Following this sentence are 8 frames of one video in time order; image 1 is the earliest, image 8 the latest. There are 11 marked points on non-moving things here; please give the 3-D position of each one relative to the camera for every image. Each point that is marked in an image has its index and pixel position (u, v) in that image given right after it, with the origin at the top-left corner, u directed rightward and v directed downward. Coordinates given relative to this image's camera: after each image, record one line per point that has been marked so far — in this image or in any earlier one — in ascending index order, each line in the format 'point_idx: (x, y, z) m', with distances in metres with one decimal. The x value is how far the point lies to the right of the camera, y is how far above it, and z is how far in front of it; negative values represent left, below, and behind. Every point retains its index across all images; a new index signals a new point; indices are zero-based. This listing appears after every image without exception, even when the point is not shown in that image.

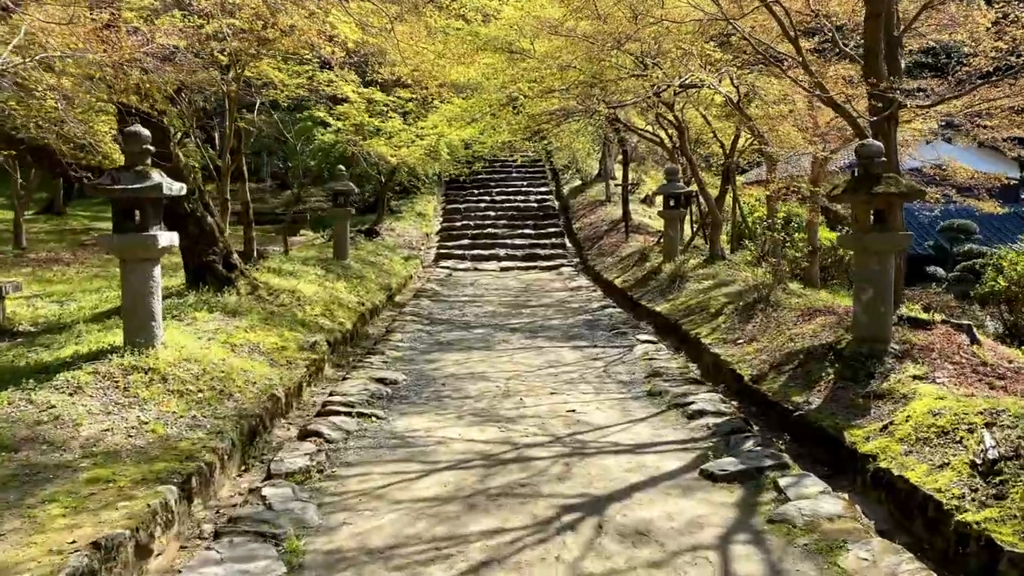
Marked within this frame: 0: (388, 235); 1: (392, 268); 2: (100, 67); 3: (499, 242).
0: (-1.8, +0.8, +12.3) m
1: (-1.5, +0.2, +10.1) m
2: (-2.3, +1.2, +4.6) m
3: (-0.2, +0.7, +13.1) m
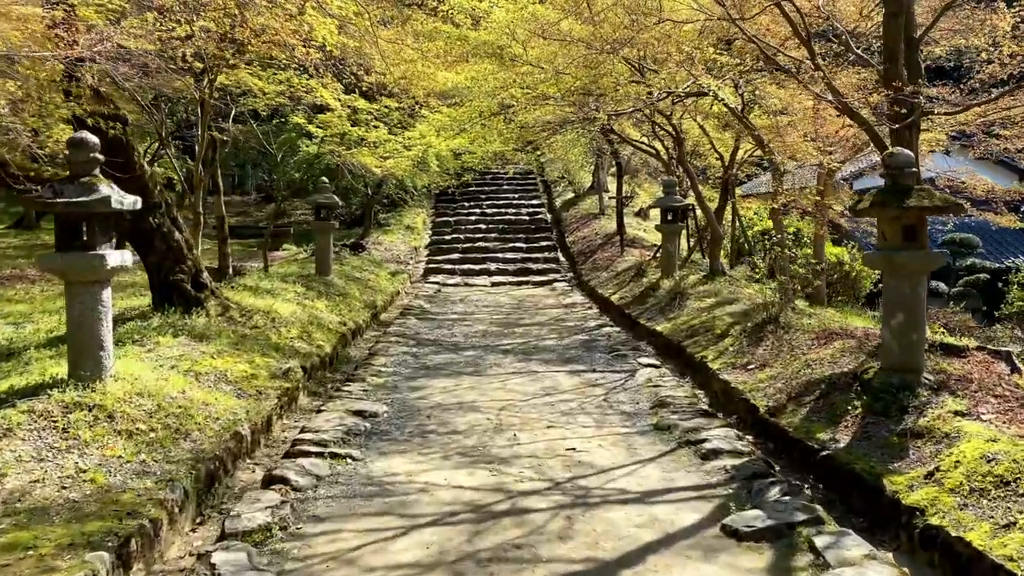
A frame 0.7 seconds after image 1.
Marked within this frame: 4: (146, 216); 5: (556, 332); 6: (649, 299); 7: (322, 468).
0: (-2.0, +0.6, +11.9) m
1: (-1.6, 0.0, +9.7) m
2: (-2.3, +1.1, +4.2) m
3: (-0.3, +0.5, +12.7) m
4: (-2.4, +0.5, +5.3) m
5: (+0.4, -0.4, +7.2) m
6: (+1.3, -0.1, +8.1) m
7: (-0.8, -0.8, +3.4) m
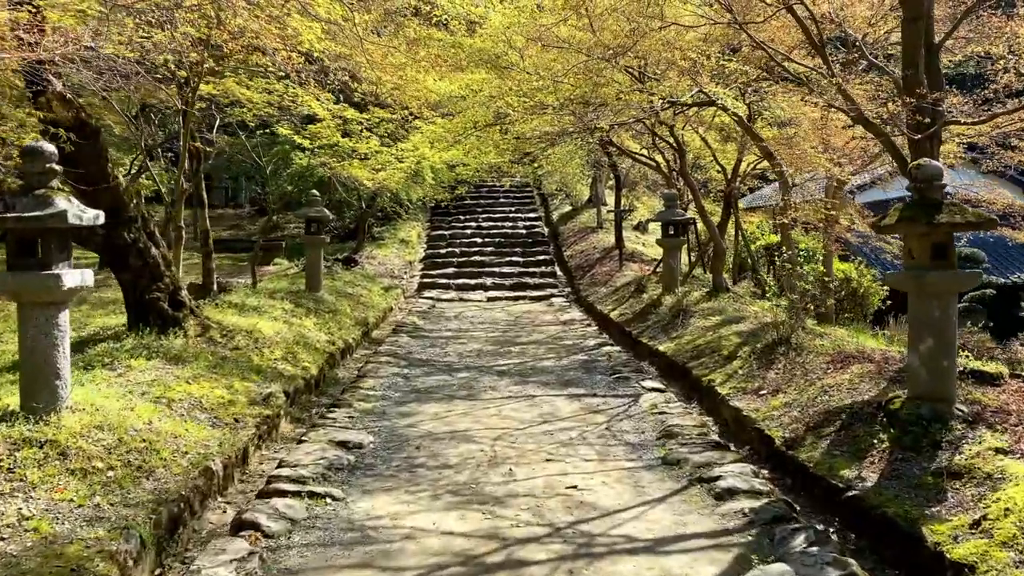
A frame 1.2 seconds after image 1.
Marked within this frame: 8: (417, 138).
0: (-2.0, +0.3, +11.6) m
1: (-1.6, -0.1, +9.4) m
2: (-2.4, +1.0, +3.9) m
3: (-0.4, +0.3, +12.4) m
4: (-2.4, +0.3, +5.0) m
5: (+0.3, -0.5, +6.8) m
6: (+1.3, -0.3, +7.8) m
7: (-0.8, -0.8, +3.1) m
8: (-1.0, +1.7, +9.0) m
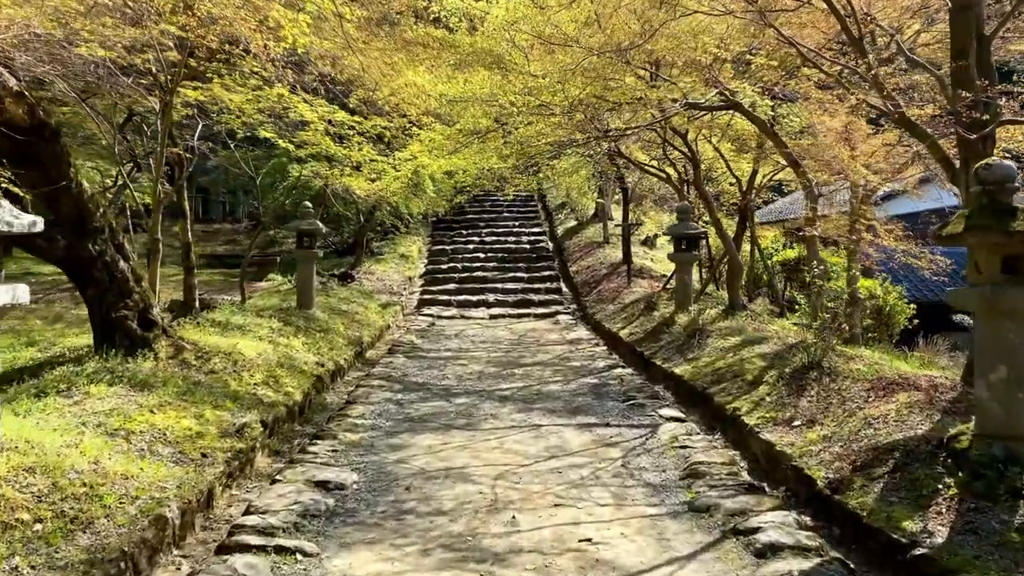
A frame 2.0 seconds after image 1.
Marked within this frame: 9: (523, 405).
0: (-2.0, +0.1, +11.1) m
1: (-1.6, -0.3, +8.9) m
2: (-2.3, +0.9, +3.4) m
3: (-0.3, 0.0, +11.9) m
4: (-2.4, +0.3, +4.6) m
5: (+0.4, -0.7, +6.4) m
6: (+1.3, -0.4, +7.3) m
7: (-0.8, -0.9, +2.6) m
8: (-1.0, +1.5, +8.6) m
9: (+0.1, -0.7, +5.2) m
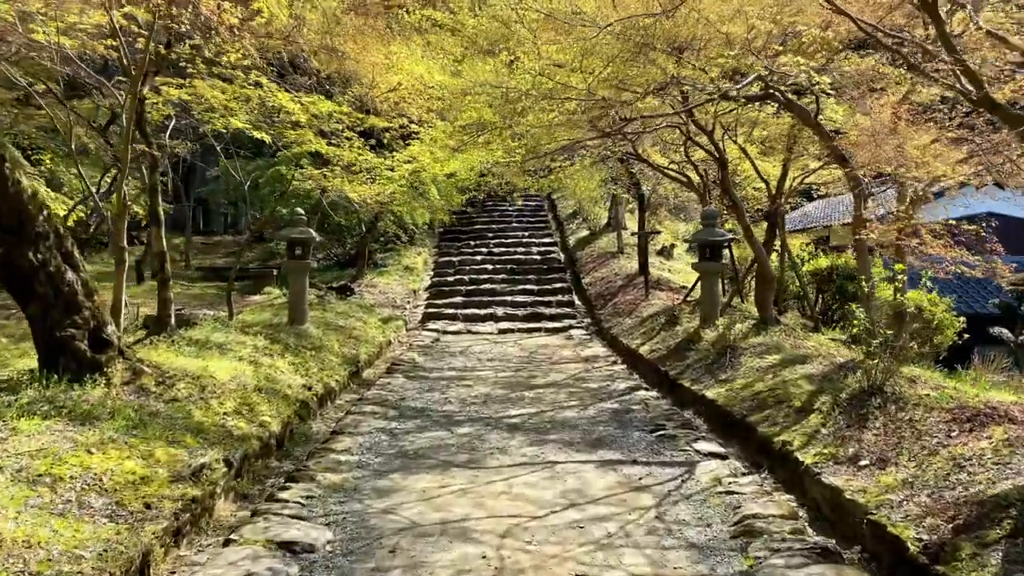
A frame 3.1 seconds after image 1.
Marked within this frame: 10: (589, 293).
0: (-1.9, -0.1, +10.5) m
1: (-1.5, -0.5, +8.2) m
2: (-2.3, +0.9, +2.8) m
3: (-0.2, -0.2, +11.3) m
4: (-2.3, +0.2, +3.9) m
5: (+0.4, -0.8, +5.7) m
6: (+1.4, -0.5, +6.6) m
7: (-0.8, -0.9, +2.0) m
8: (-0.9, +1.3, +7.9) m
9: (+0.1, -0.8, +4.5) m
10: (+1.1, -0.1, +11.3) m
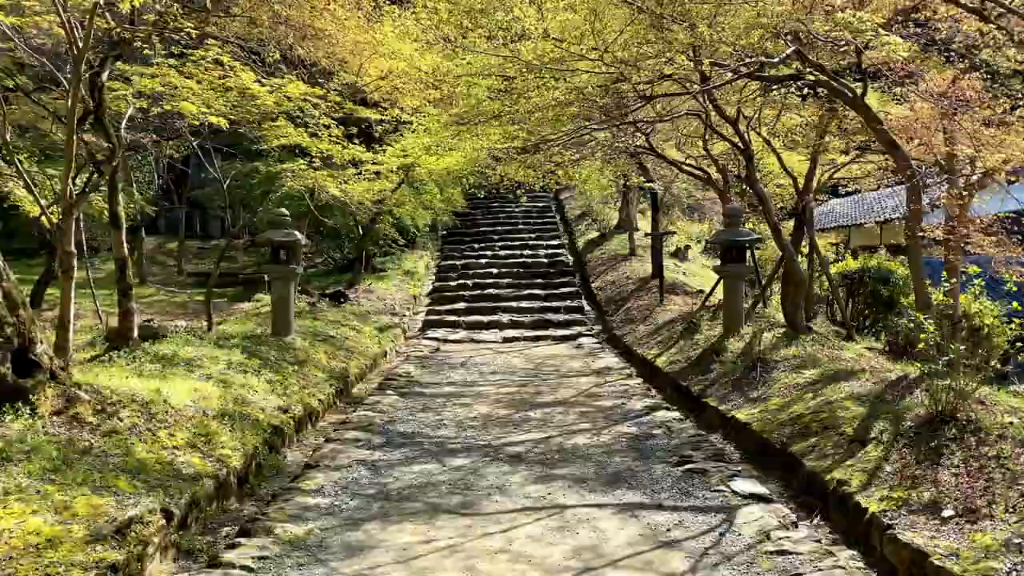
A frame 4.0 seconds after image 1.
0: (-1.8, -0.1, +9.9) m
1: (-1.4, -0.5, +7.6) m
2: (-2.3, +0.8, +2.2) m
3: (-0.1, -0.2, +10.6) m
4: (-2.3, +0.1, +3.3) m
5: (+0.5, -0.8, +5.0) m
6: (+1.4, -0.6, +5.9) m
7: (-0.8, -1.0, +1.3) m
8: (-0.9, +1.3, +7.3) m
9: (+0.1, -0.8, +3.8) m
10: (+1.1, -0.1, +10.7) m
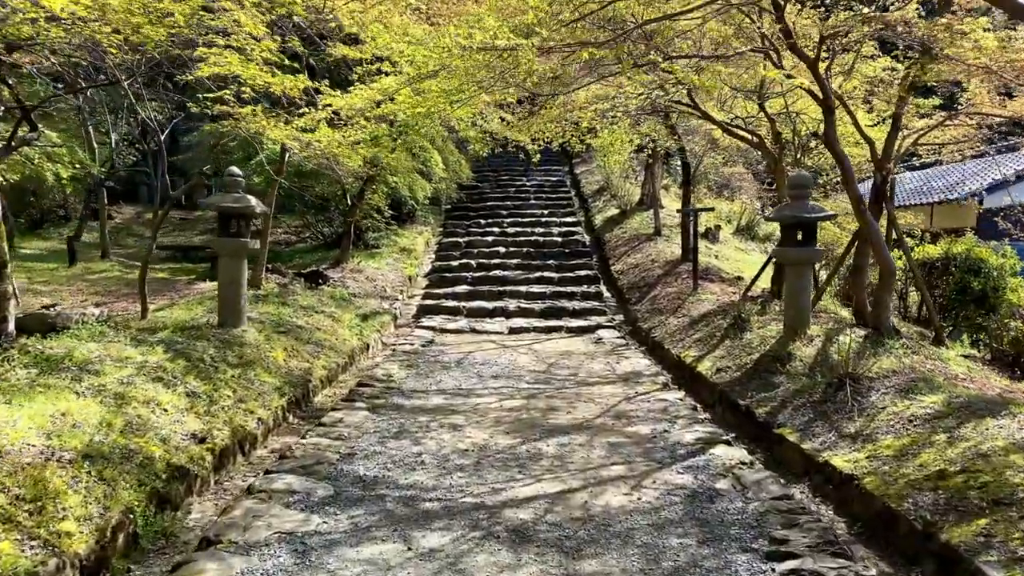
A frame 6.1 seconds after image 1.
0: (-1.7, +0.1, +8.5) m
1: (-1.4, -0.4, +6.2) m
2: (-2.3, +0.9, +0.8) m
3: (0.0, 0.0, +9.2) m
4: (-2.3, +0.2, +1.9) m
5: (+0.5, -0.7, +3.6) m
6: (+1.5, -0.5, +4.5) m
7: (-0.8, -1.0, 0.0) m
8: (-0.8, +1.4, +5.9) m
9: (+0.1, -0.8, +2.5) m
10: (+1.2, +0.1, +9.2) m
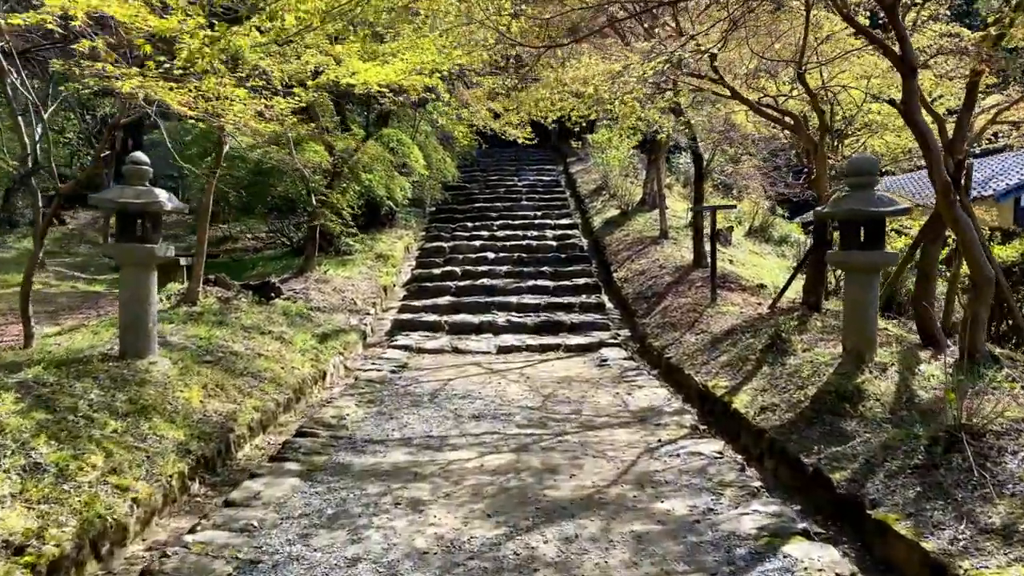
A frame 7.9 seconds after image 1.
0: (-1.8, 0.0, +7.3) m
1: (-1.5, -0.5, +5.0) m
2: (-2.4, +0.8, -0.4) m
3: (-0.1, -0.1, +8.0) m
4: (-2.4, +0.1, +0.7) m
5: (+0.4, -0.8, +2.4) m
6: (+1.4, -0.6, +3.3) m
7: (-0.8, -1.1, -1.2) m
8: (-0.9, +1.3, +4.7) m
9: (+0.1, -0.9, +1.3) m
10: (+1.1, 0.0, +8.1) m
